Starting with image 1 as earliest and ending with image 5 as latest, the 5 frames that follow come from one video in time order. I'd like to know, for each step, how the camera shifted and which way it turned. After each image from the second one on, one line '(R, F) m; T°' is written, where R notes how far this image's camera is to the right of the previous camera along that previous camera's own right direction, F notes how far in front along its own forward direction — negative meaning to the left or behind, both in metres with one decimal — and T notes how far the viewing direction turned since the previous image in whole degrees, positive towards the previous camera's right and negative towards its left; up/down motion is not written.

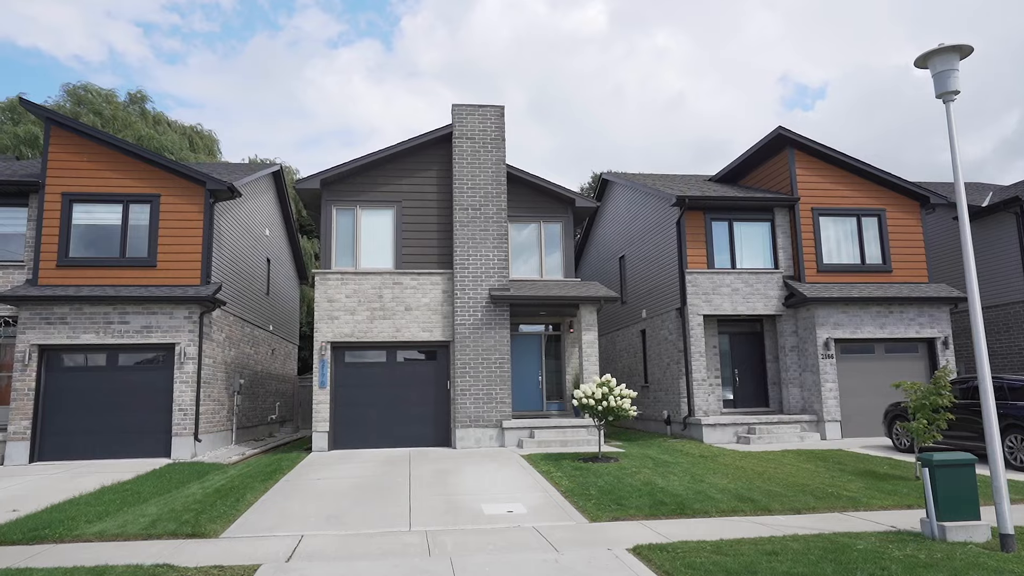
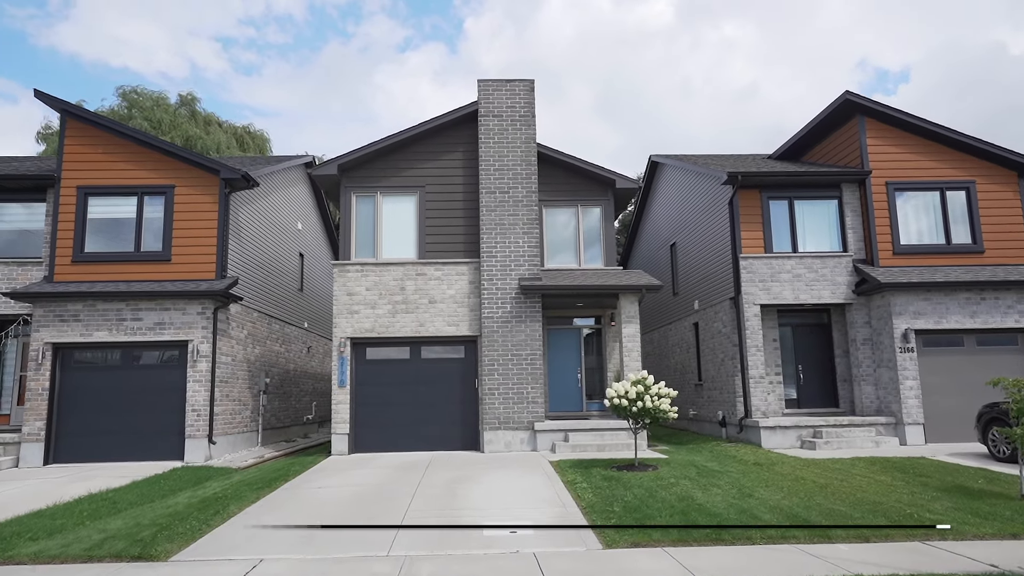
(+0.7, +1.3) m; -5°
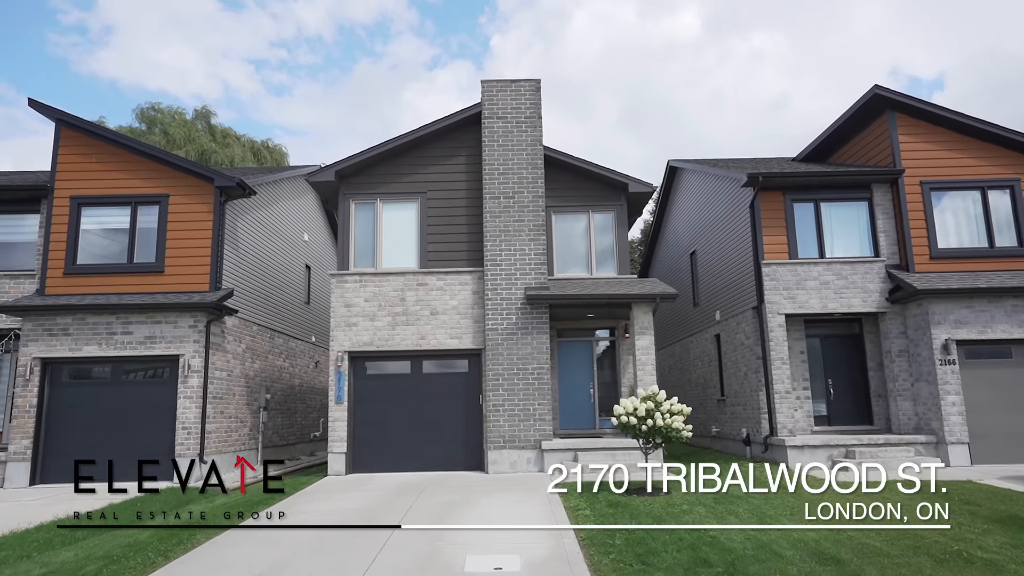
(+0.4, +0.8) m; -2°
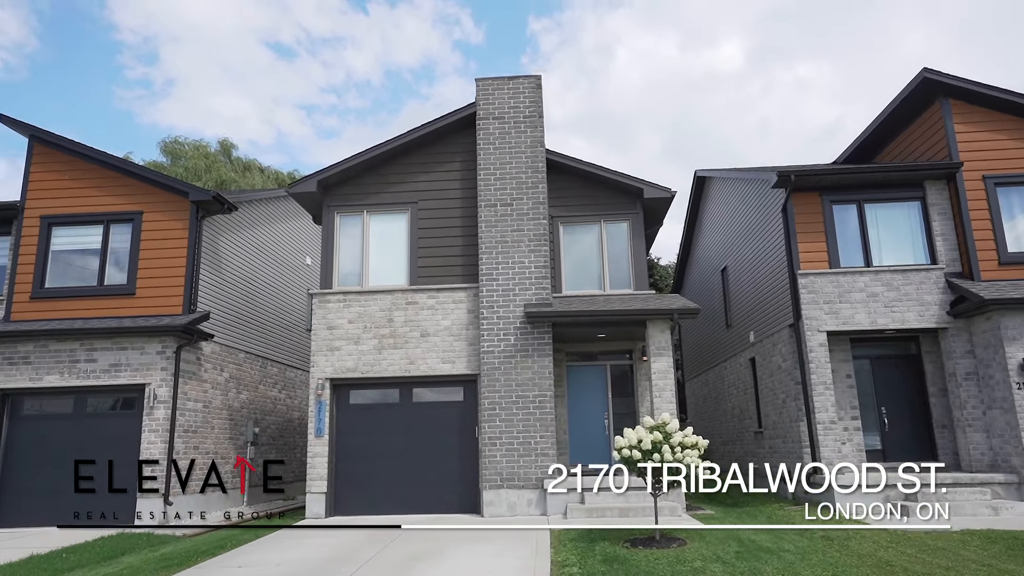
(+0.8, +1.5) m; -4°
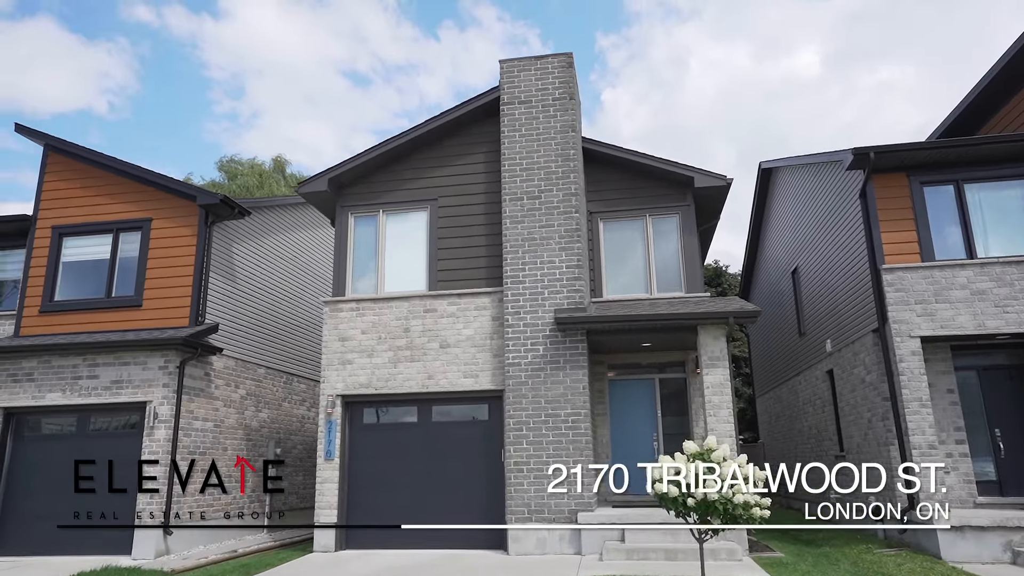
(+0.6, +1.5) m; -6°
